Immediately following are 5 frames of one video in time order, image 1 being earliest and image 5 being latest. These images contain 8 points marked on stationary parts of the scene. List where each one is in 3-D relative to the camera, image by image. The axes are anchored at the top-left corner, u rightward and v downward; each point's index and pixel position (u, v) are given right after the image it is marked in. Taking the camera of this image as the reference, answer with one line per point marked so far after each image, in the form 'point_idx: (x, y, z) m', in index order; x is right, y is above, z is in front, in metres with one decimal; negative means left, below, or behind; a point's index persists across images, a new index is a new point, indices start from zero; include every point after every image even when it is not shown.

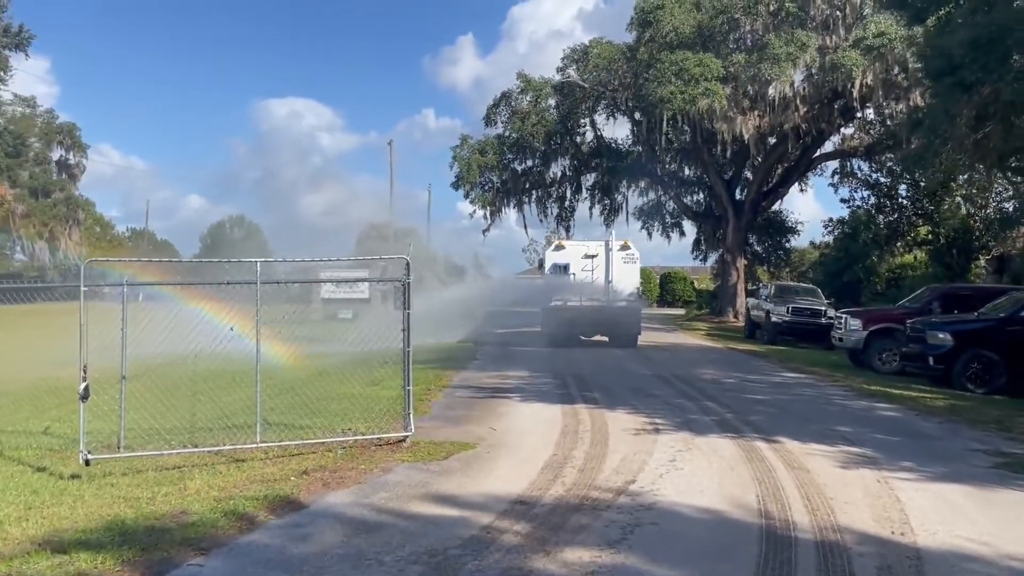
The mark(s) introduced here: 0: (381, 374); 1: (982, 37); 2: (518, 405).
0: (-2.5, -1.7, +16.5) m
1: (+6.9, +3.7, +12.4) m
2: (+0.1, -1.7, +12.3) m
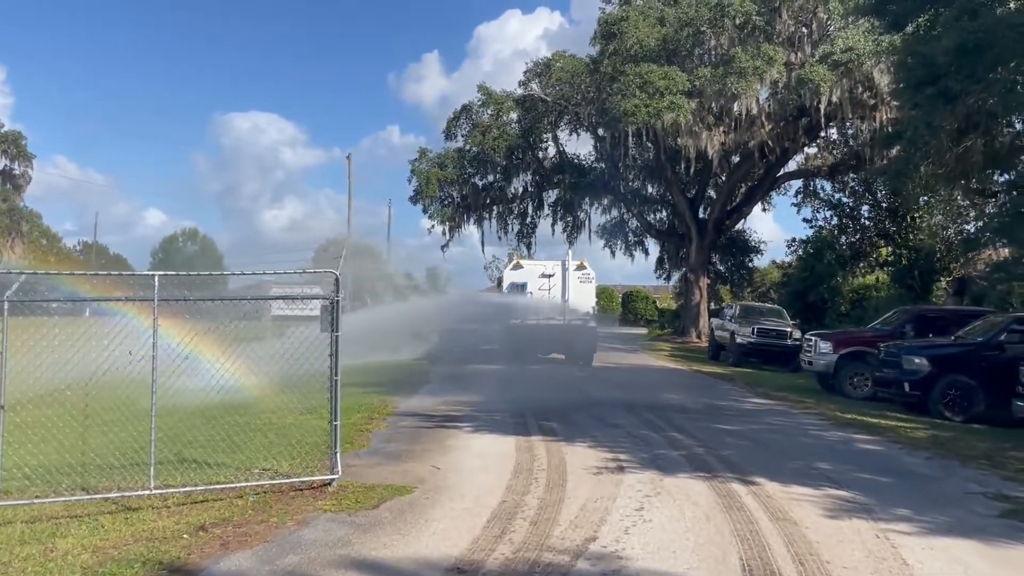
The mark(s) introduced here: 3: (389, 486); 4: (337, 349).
0: (-3.4, -2.0, +15.2) m
1: (+6.2, +3.4, +11.6) m
2: (-0.6, -2.0, +11.1) m
3: (-1.2, -1.9, +8.0) m
4: (-1.6, -0.6, +7.8) m
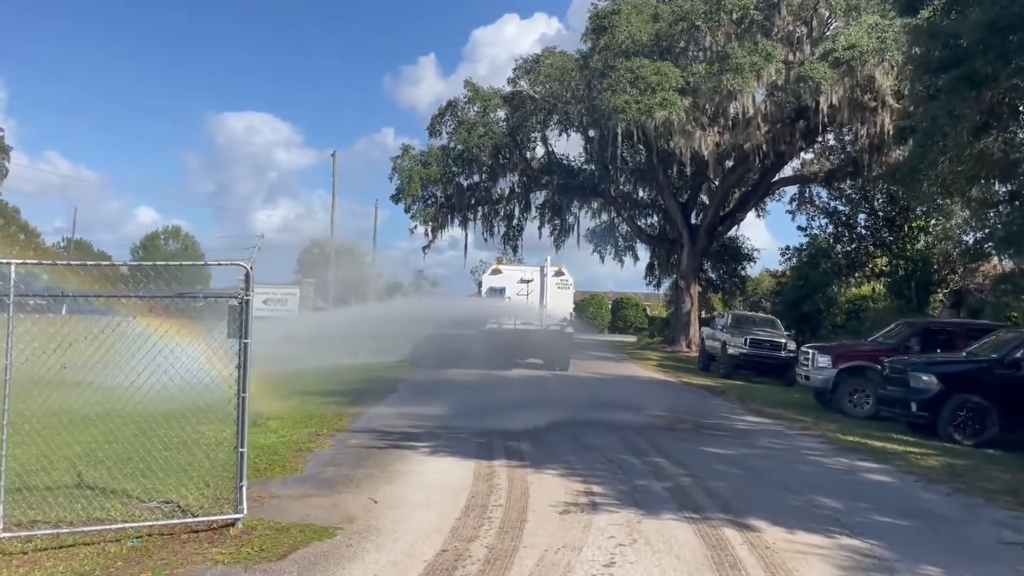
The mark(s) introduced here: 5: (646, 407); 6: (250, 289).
0: (-3.9, -2.0, +13.8) m
1: (+5.9, +3.2, +10.3) m
2: (-1.0, -2.0, +9.7) m
3: (-1.6, -1.9, +6.6) m
4: (-2.0, -0.5, +6.4) m
5: (+2.7, -2.4, +17.1) m
6: (-2.0, 0.0, +6.5) m
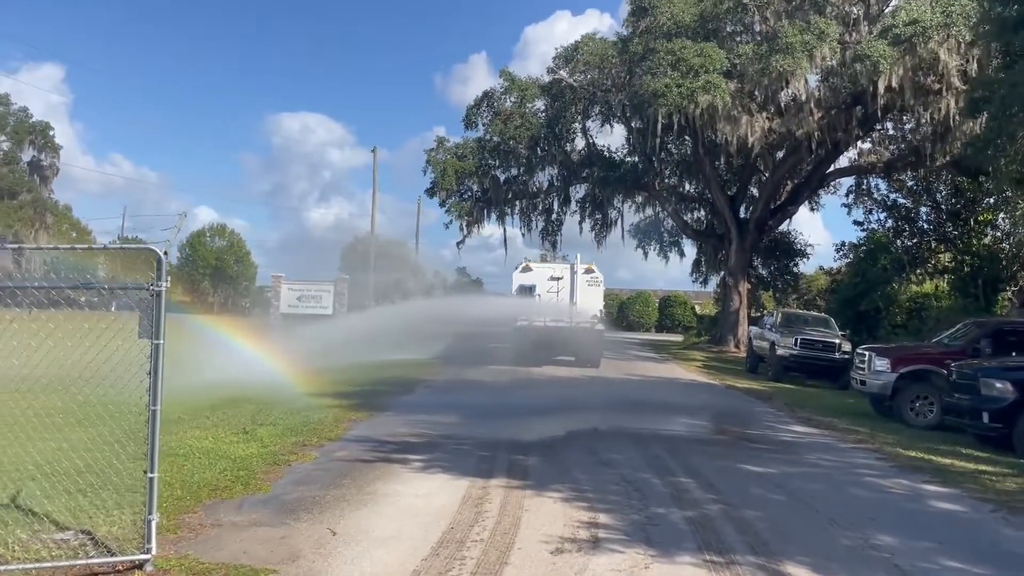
0: (-3.6, -1.9, +12.8) m
1: (+5.9, +3.3, +8.6) m
2: (-1.0, -1.9, +8.5) m
3: (-1.8, -1.8, +5.4) m
4: (-2.2, -0.5, +5.3) m
5: (+3.1, -2.3, +15.6) m
6: (-2.2, +0.1, +5.3) m
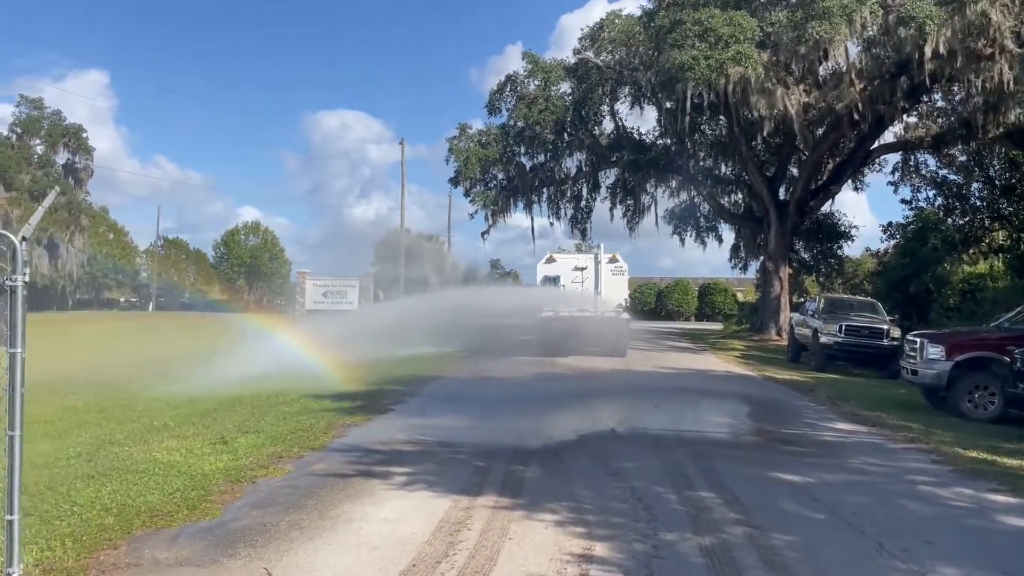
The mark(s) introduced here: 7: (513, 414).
0: (-3.5, -1.9, +11.8) m
1: (+5.7, +3.5, +7.2) m
2: (-1.1, -1.8, +7.4) m
3: (-2.0, -1.8, +4.4) m
4: (-2.5, -0.4, +4.2) m
5: (+3.4, -2.1, +14.3) m
6: (-2.5, +0.1, +4.3) m
7: (0.0, -1.9, +12.7) m
